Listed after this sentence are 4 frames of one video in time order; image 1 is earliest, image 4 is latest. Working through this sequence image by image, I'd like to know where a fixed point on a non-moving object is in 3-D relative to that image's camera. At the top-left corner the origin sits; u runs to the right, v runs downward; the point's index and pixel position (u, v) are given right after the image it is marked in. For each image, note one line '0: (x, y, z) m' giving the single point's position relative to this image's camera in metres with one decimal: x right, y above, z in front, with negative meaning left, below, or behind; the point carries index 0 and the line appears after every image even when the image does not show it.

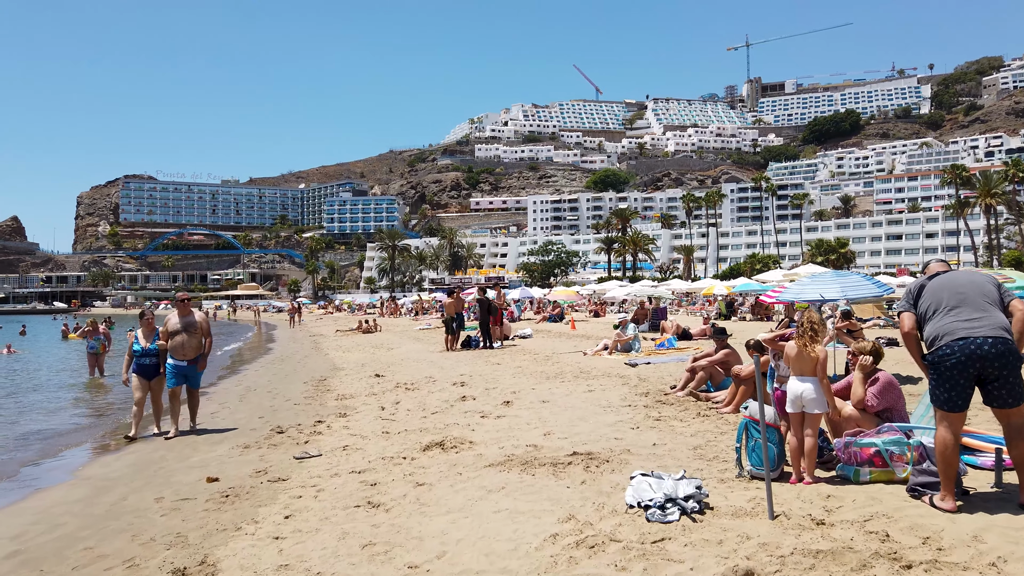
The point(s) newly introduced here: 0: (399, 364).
0: (-2.9, -2.0, +17.2) m
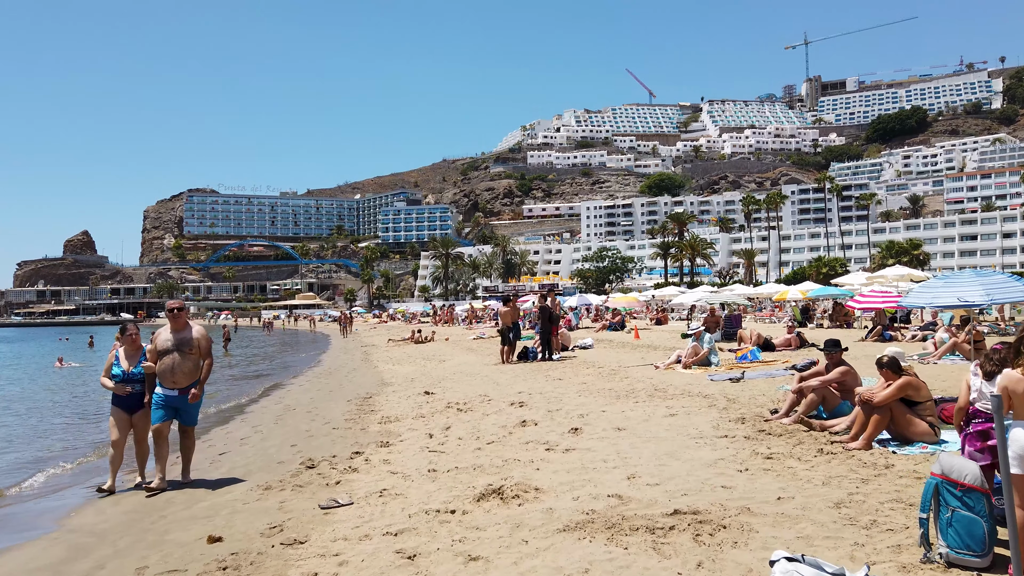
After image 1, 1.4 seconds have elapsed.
0: (-1.5, -2.2, +15.8) m
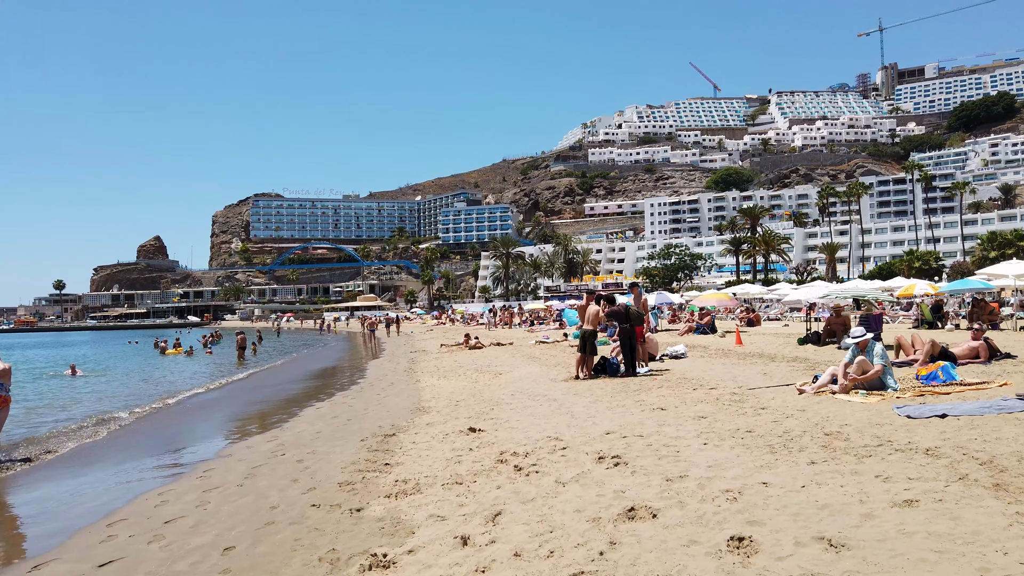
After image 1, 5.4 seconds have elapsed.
0: (-0.1, -2.1, +11.7) m
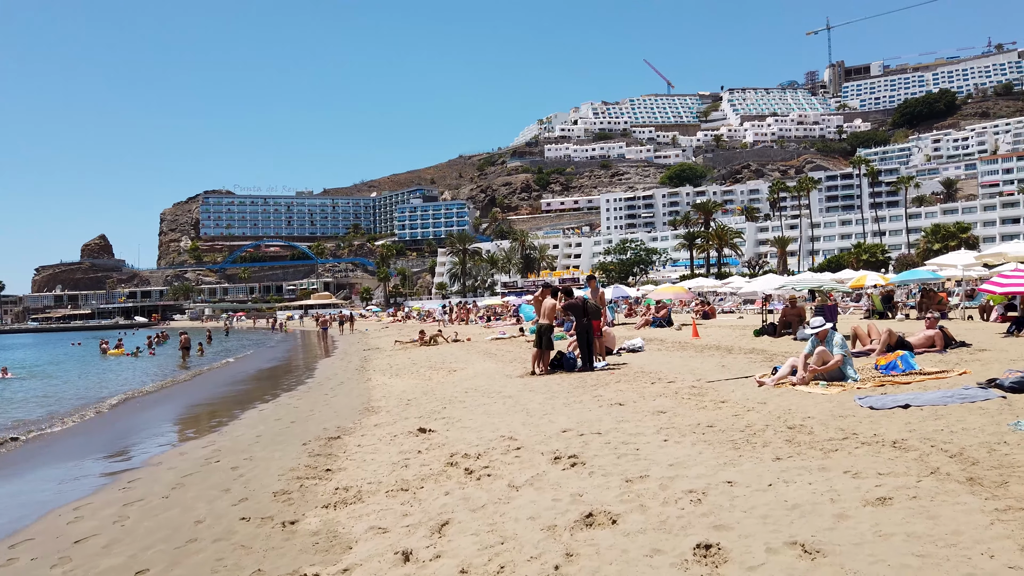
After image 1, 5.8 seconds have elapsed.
0: (-0.9, -1.9, +11.2) m
